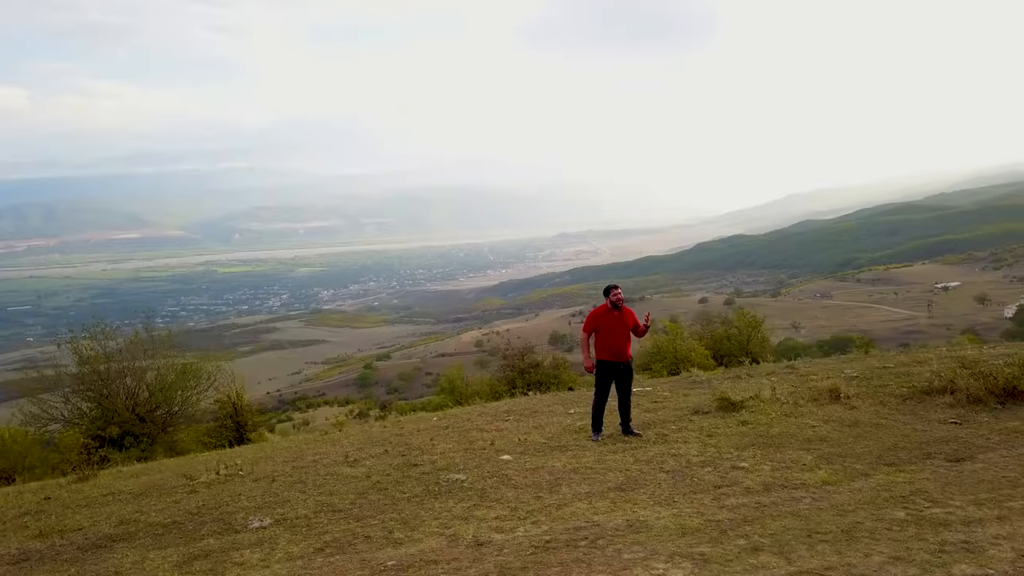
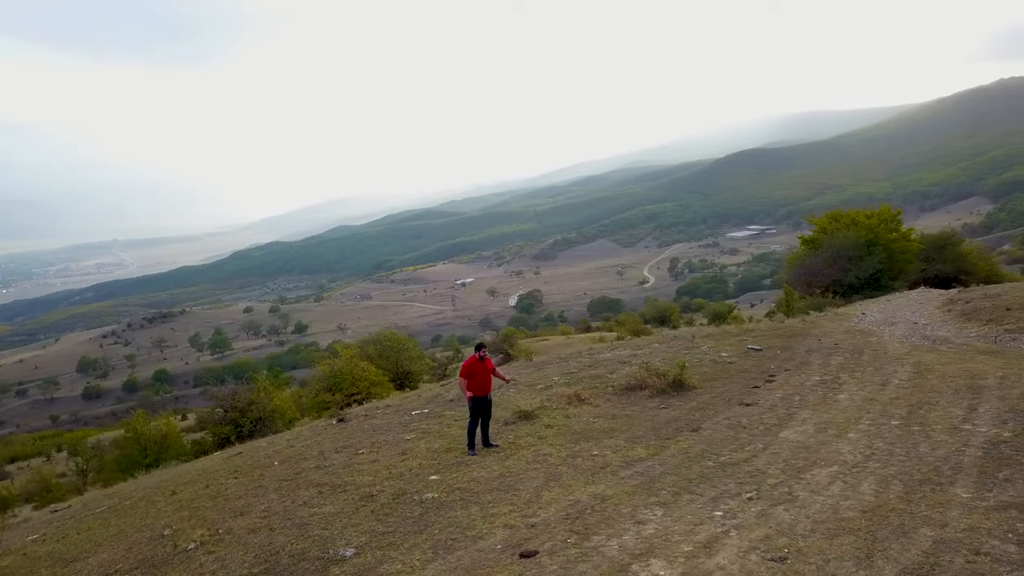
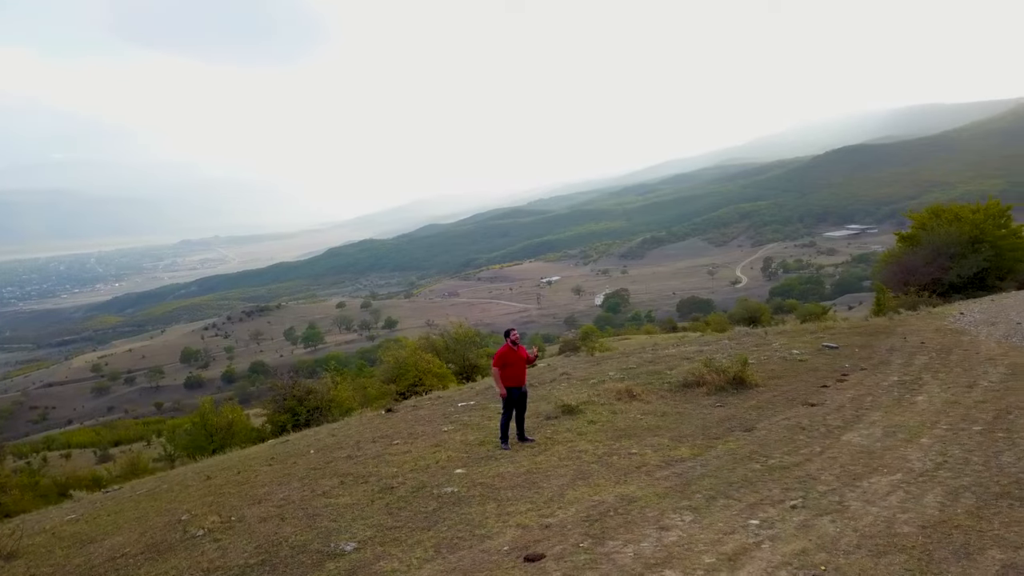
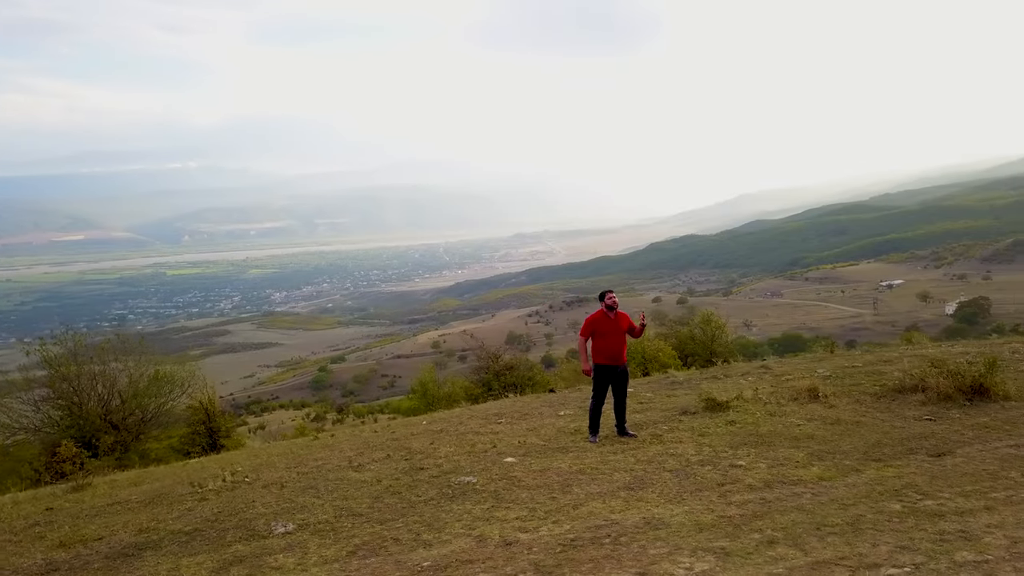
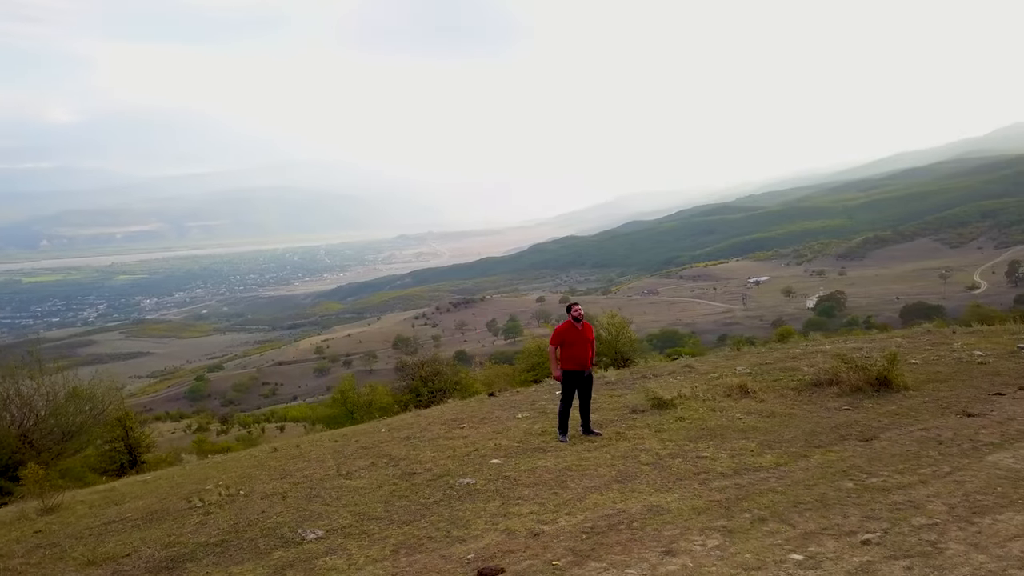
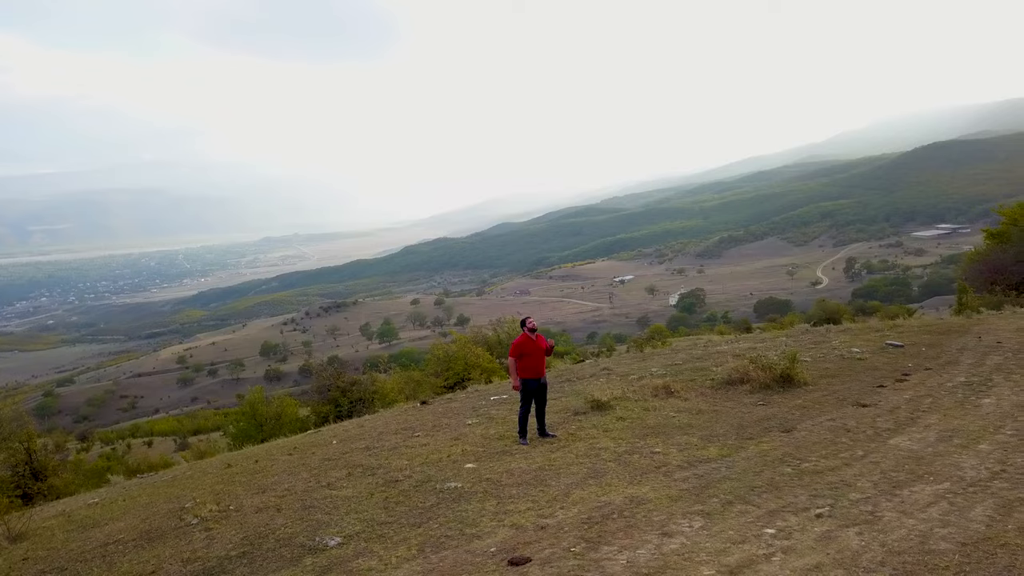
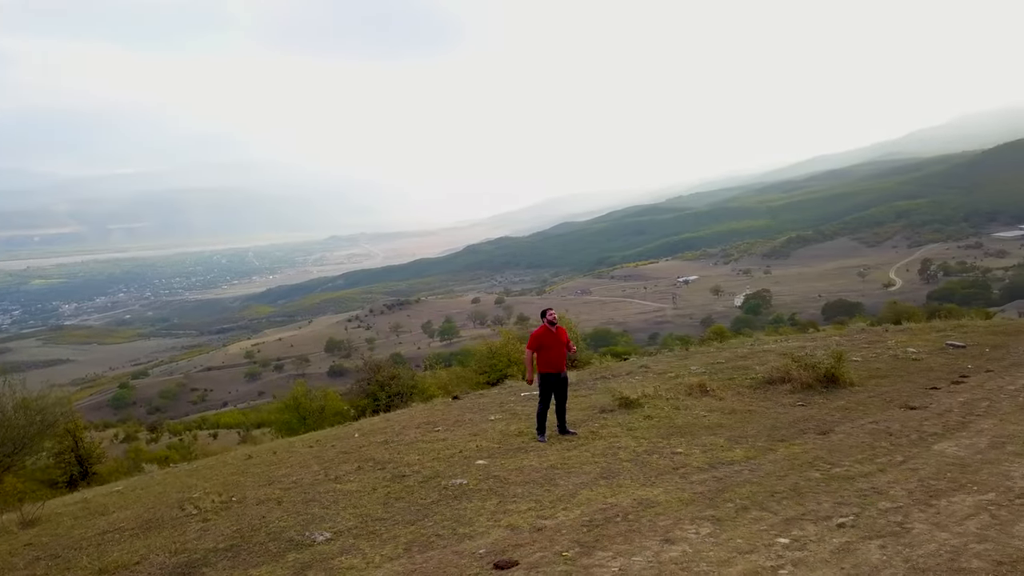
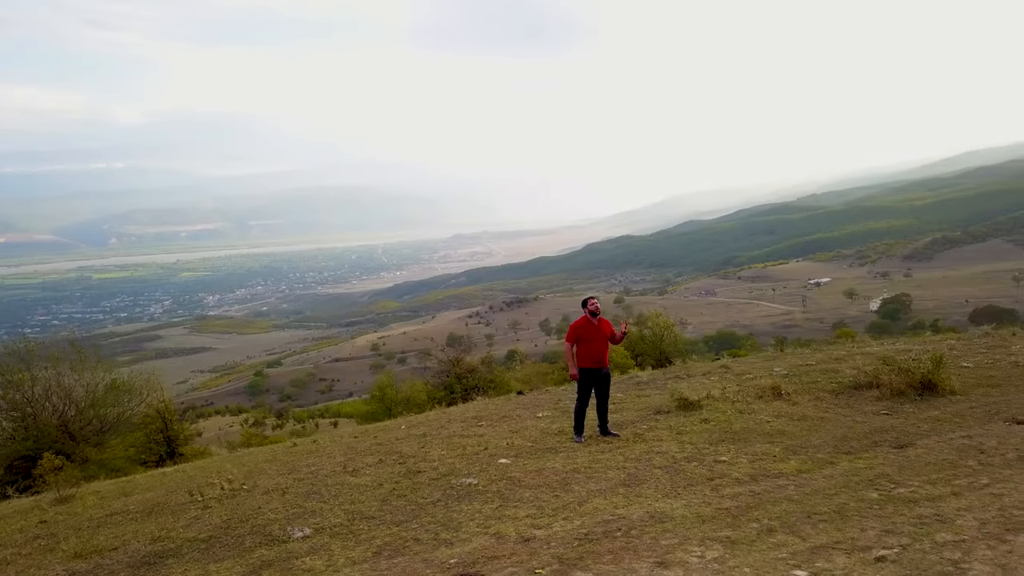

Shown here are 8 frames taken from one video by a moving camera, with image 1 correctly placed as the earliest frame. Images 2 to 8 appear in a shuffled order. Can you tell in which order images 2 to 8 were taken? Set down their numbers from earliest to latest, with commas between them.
4, 8, 5, 7, 6, 3, 2
